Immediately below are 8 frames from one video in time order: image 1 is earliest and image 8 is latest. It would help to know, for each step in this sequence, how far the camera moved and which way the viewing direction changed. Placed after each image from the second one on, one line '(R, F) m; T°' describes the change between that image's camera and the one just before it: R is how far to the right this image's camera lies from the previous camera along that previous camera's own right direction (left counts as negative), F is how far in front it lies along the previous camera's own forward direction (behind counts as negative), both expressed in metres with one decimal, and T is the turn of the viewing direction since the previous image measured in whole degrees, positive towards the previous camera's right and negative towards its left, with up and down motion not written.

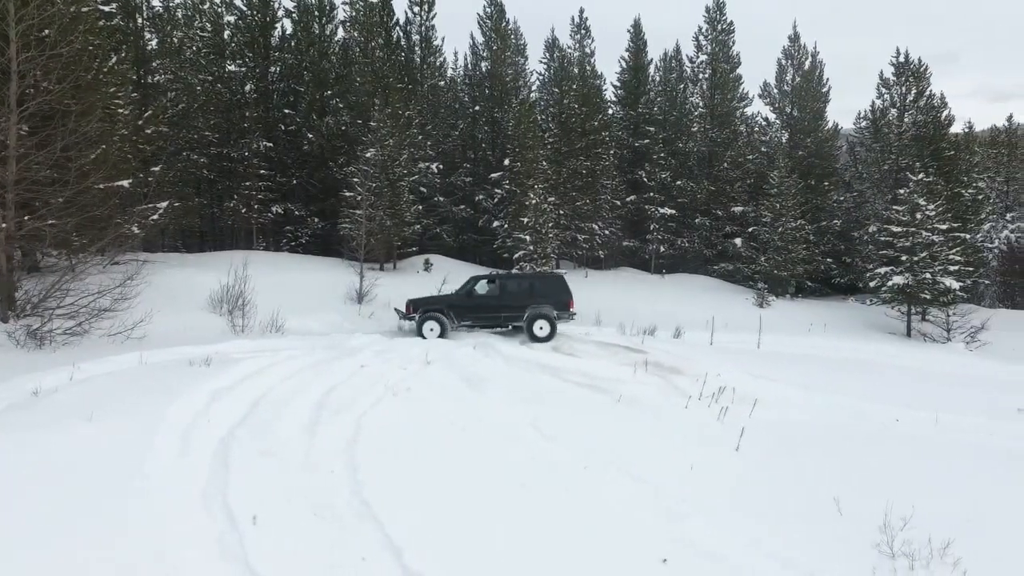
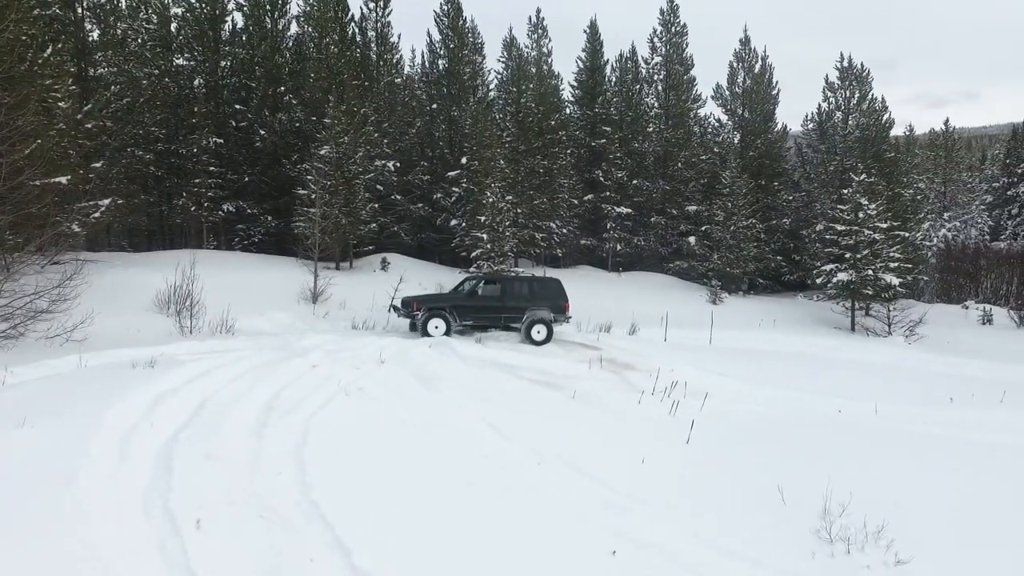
(+0.1, 0.0) m; +4°
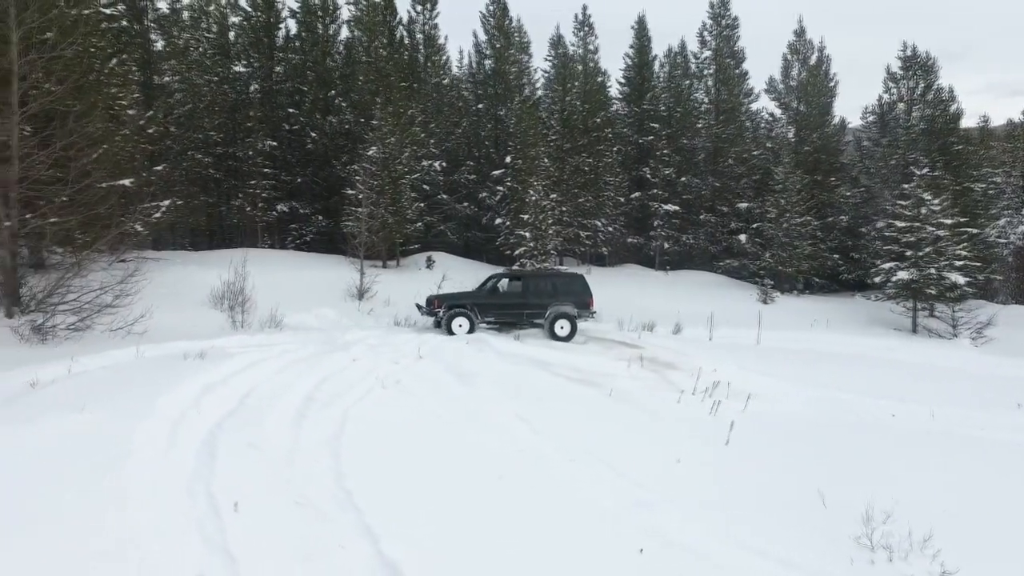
(+0.2, 0.0) m; -5°
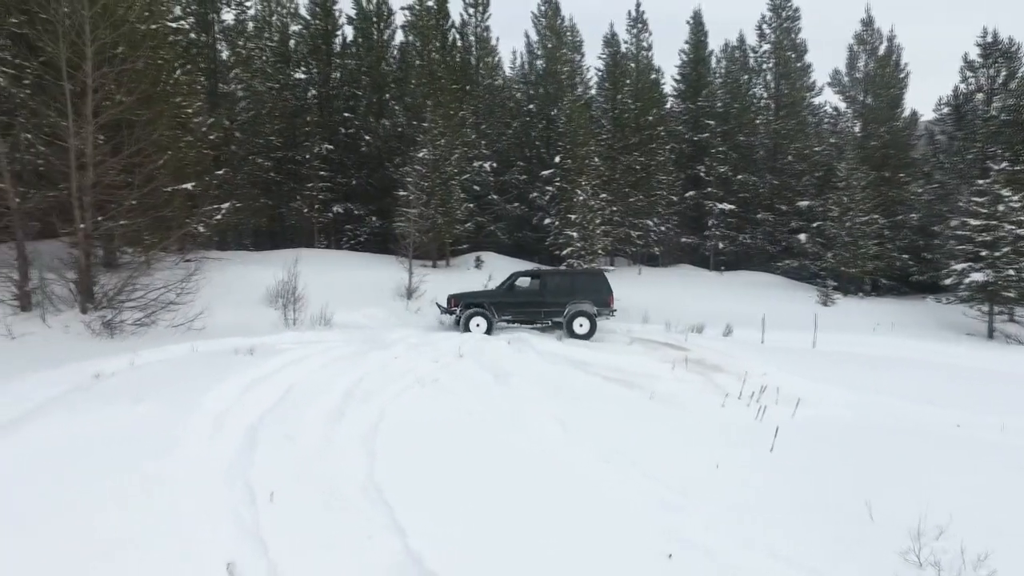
(+0.3, 0.0) m; -5°
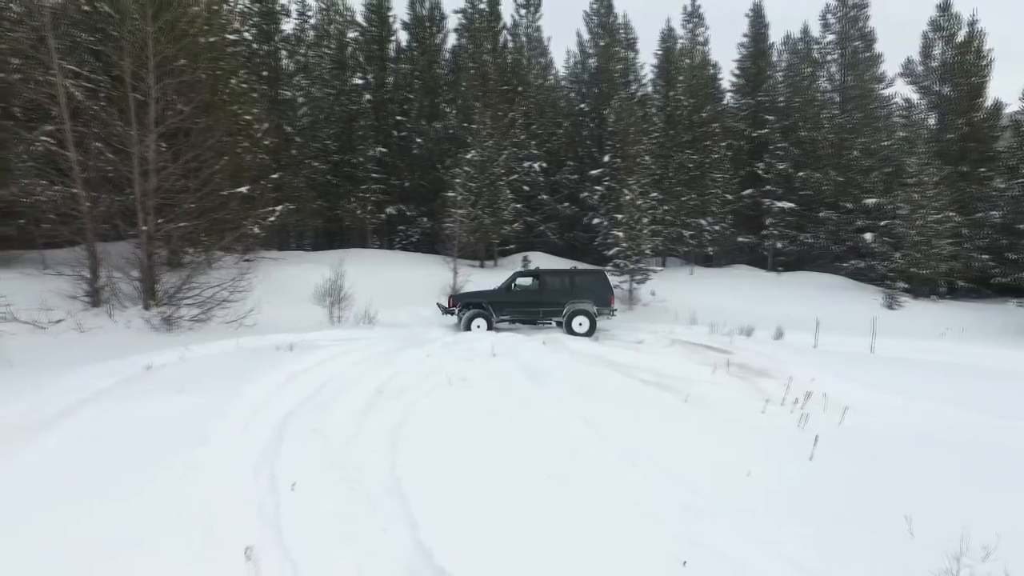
(+0.4, 0.0) m; -6°
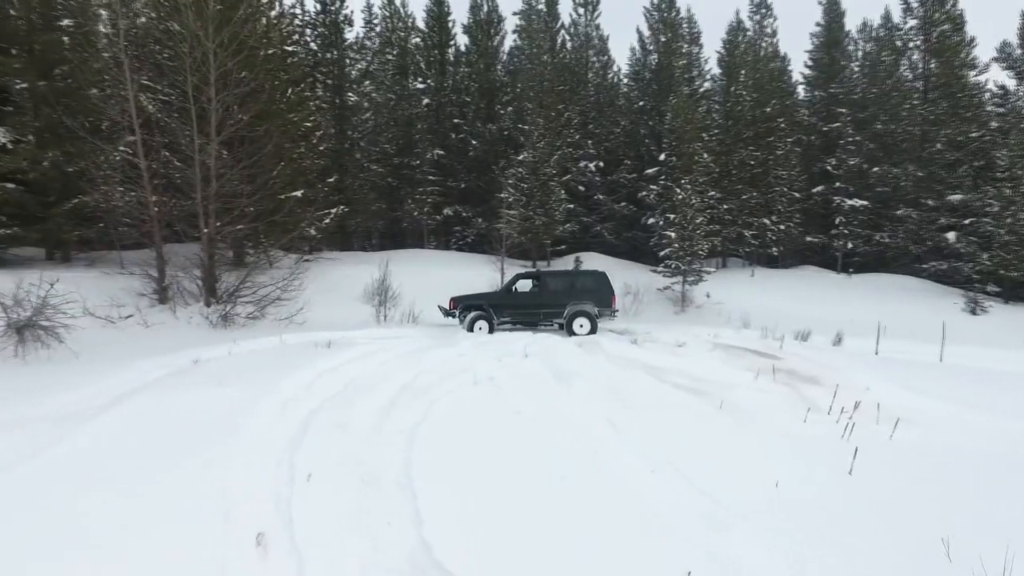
(+0.6, 0.0) m; -7°
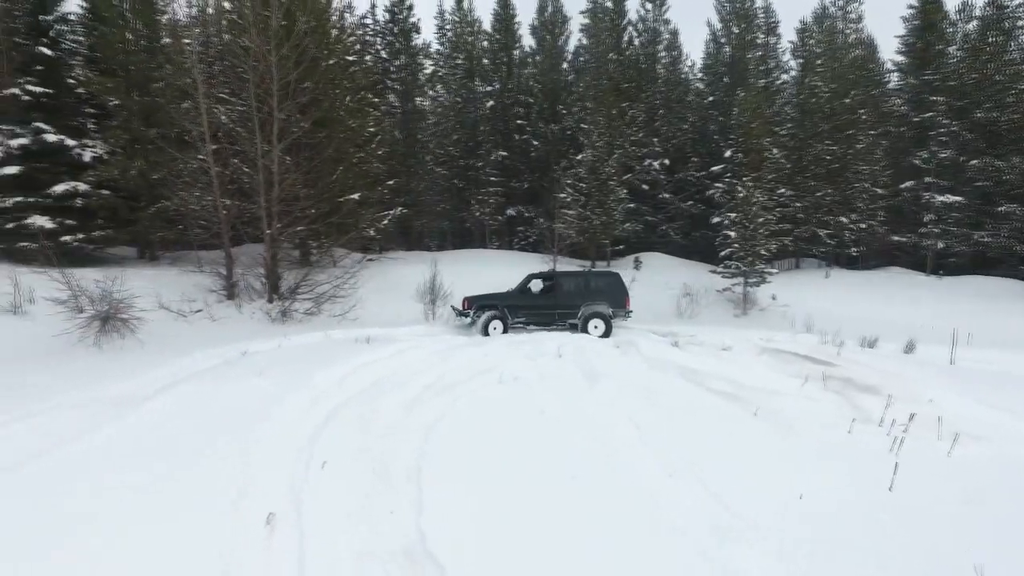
(+0.8, 0.0) m; -8°
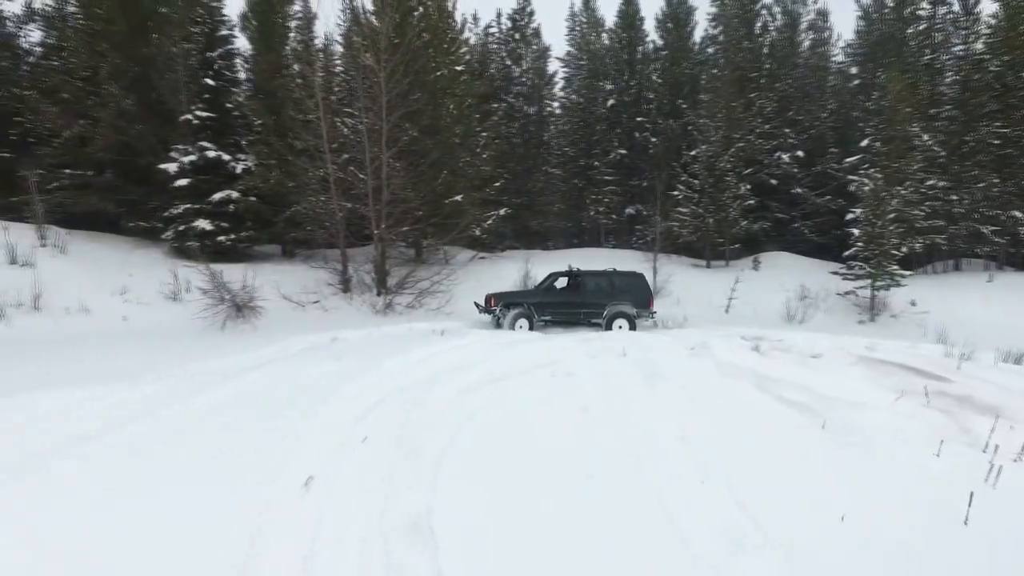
(+1.4, -0.1) m; -15°
